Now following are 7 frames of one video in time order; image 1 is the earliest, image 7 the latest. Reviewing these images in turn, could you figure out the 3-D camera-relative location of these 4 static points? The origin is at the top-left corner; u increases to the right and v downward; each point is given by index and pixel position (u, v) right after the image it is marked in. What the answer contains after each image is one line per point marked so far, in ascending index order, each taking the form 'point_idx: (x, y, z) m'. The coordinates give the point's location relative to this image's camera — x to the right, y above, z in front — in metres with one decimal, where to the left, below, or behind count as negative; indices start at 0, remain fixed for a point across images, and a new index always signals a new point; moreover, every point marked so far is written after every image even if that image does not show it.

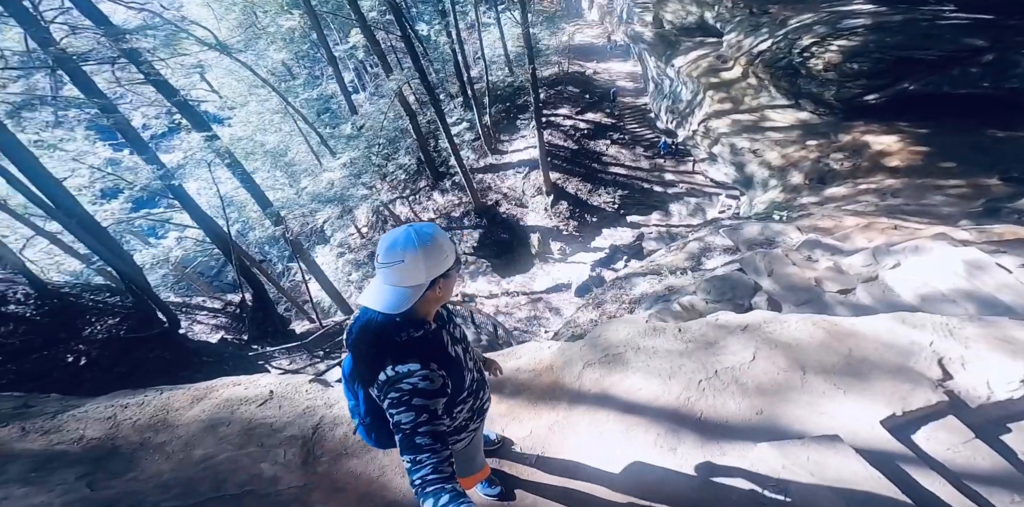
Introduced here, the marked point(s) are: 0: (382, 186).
0: (-3.6, +1.8, +13.4) m
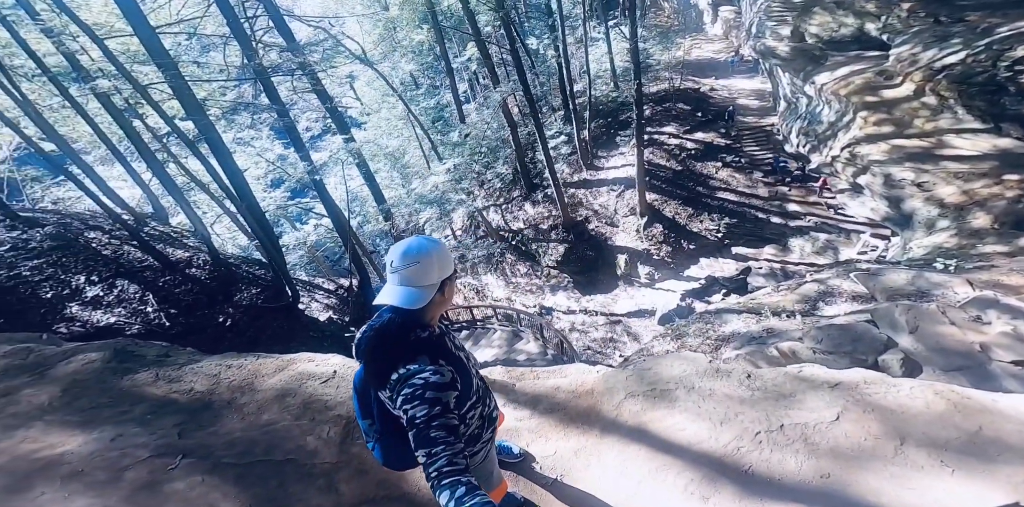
0: (-0.9, +1.8, +14.0) m
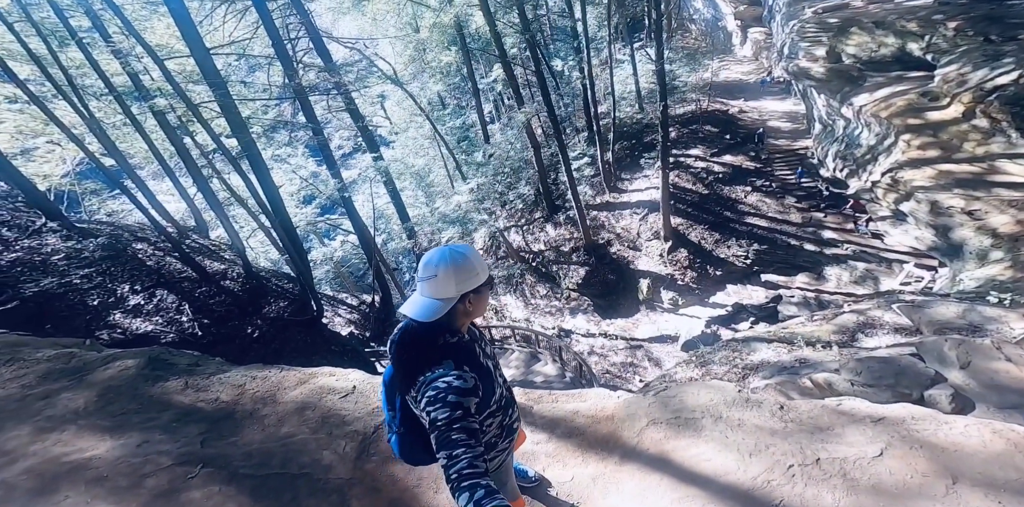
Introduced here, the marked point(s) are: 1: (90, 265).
0: (-0.1, +1.2, +14.1) m
1: (-8.9, -0.3, +10.1) m
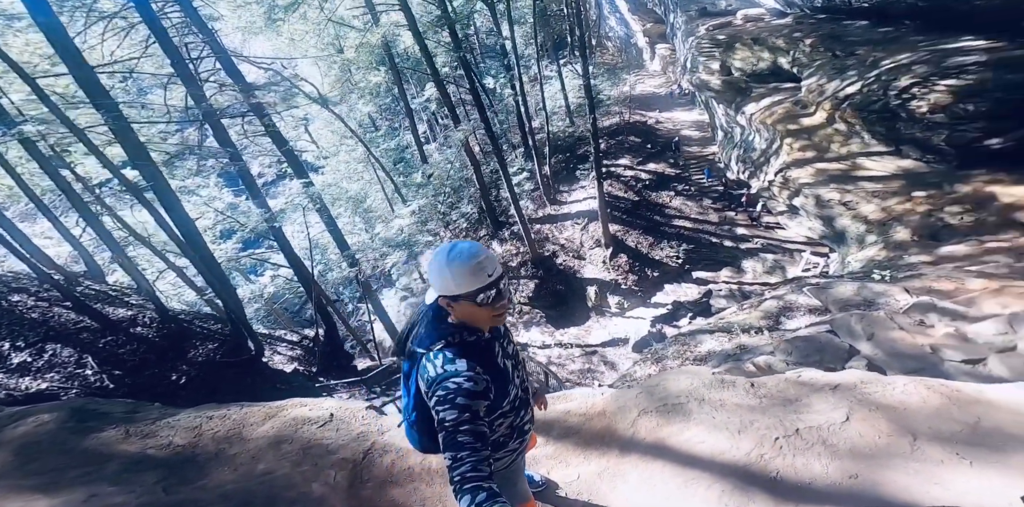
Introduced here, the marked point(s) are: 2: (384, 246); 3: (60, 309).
0: (-1.9, +0.6, +13.9) m
1: (-9.8, -1.3, +8.7) m
2: (-3.2, +0.2, +11.6) m
3: (-9.1, -1.2, +9.8) m
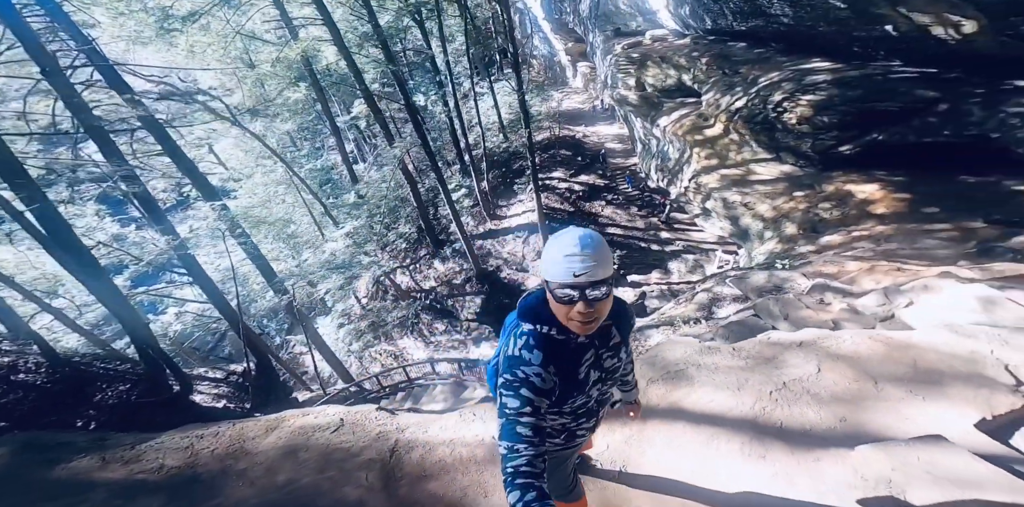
0: (-3.7, -0.1, +13.4) m
1: (-10.4, -2.2, +6.8) m
2: (-4.5, -0.4, +10.9) m
3: (-9.9, -2.1, +8.0) m
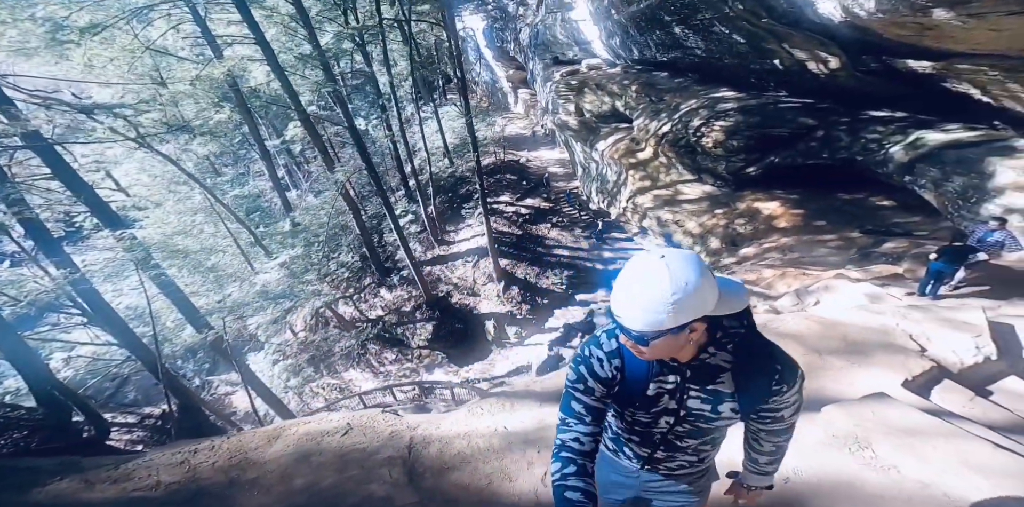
0: (-5.1, -0.9, +12.8) m
1: (-10.7, -2.9, +5.2) m
2: (-5.5, -1.1, +10.2) m
3: (-10.3, -2.8, +6.5) m
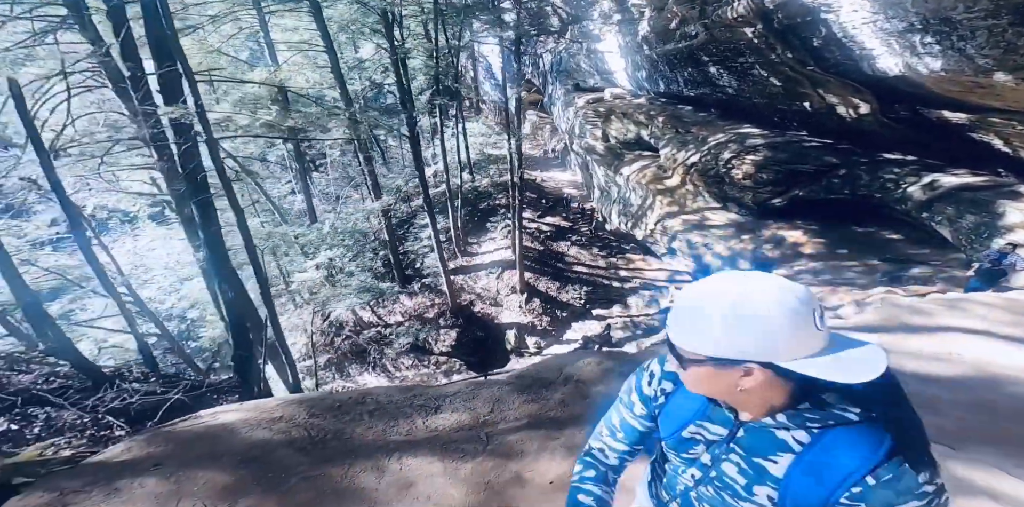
0: (-4.4, -1.0, +13.0) m
1: (-9.6, -2.3, +4.9) m
2: (-4.6, -1.0, +10.4) m
3: (-9.3, -2.3, +6.3) m
